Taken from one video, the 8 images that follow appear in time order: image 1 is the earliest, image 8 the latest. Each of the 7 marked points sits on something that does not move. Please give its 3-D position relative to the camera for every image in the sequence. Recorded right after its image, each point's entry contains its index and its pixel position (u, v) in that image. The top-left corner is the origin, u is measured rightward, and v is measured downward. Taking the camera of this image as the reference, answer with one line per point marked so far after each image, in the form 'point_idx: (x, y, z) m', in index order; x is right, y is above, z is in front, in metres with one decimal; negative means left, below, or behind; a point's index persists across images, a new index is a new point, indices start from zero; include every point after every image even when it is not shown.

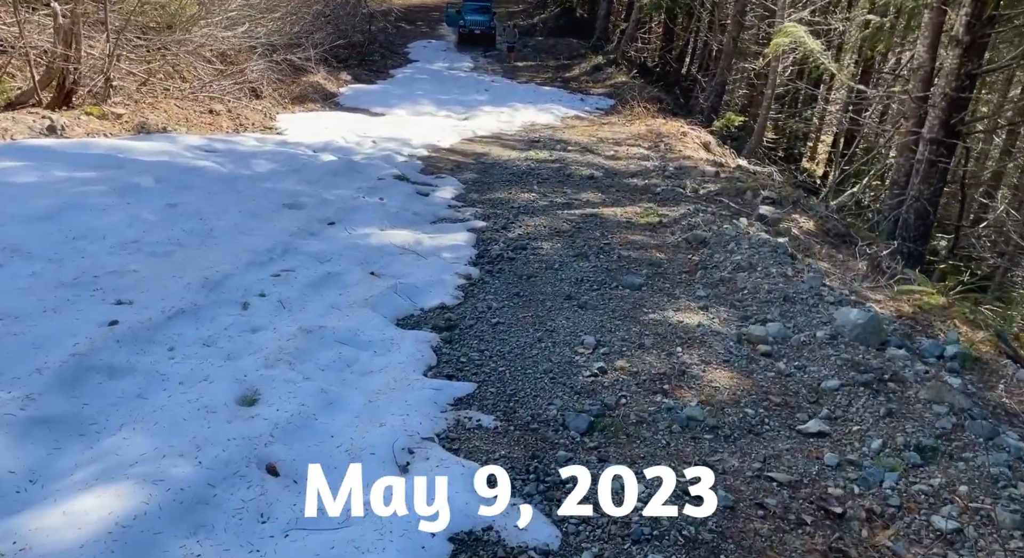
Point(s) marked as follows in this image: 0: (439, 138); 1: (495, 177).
0: (-1.5, +2.7, +15.3) m
1: (-0.4, +1.5, +11.9) m
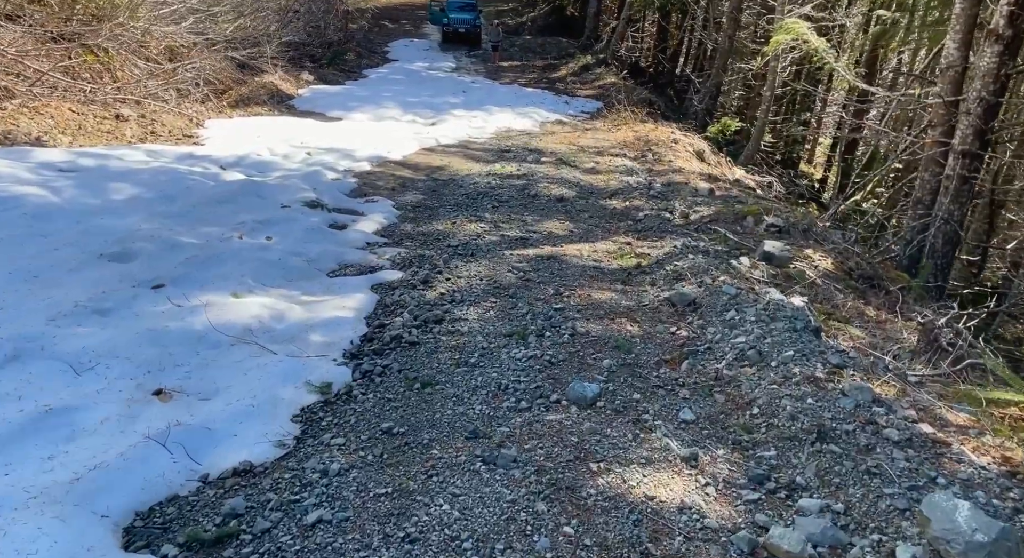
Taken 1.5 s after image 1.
0: (-2.1, +2.2, +13.3) m
1: (-0.9, +1.0, +9.9) m
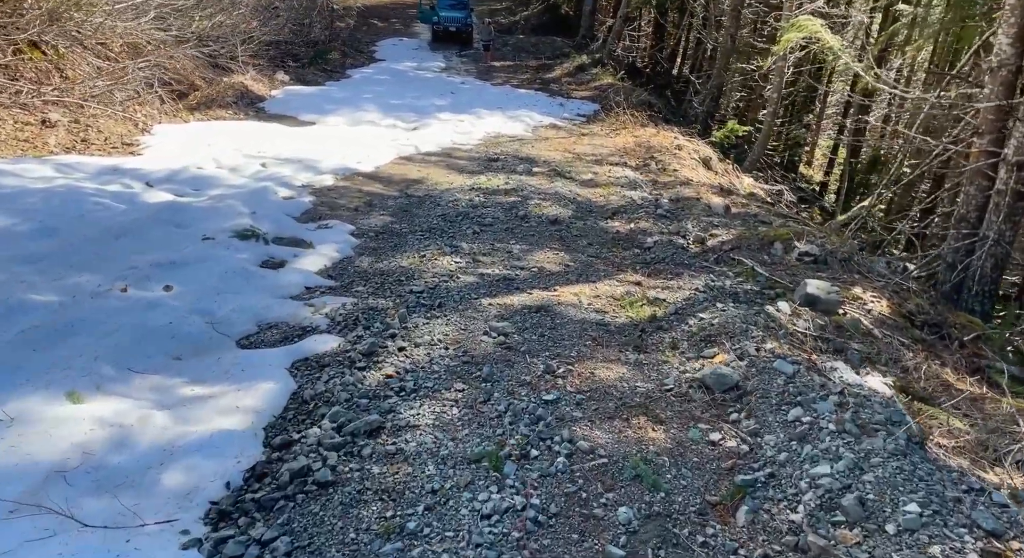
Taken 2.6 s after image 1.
0: (-2.3, +1.8, +11.7) m
1: (-1.1, +0.6, +8.3) m
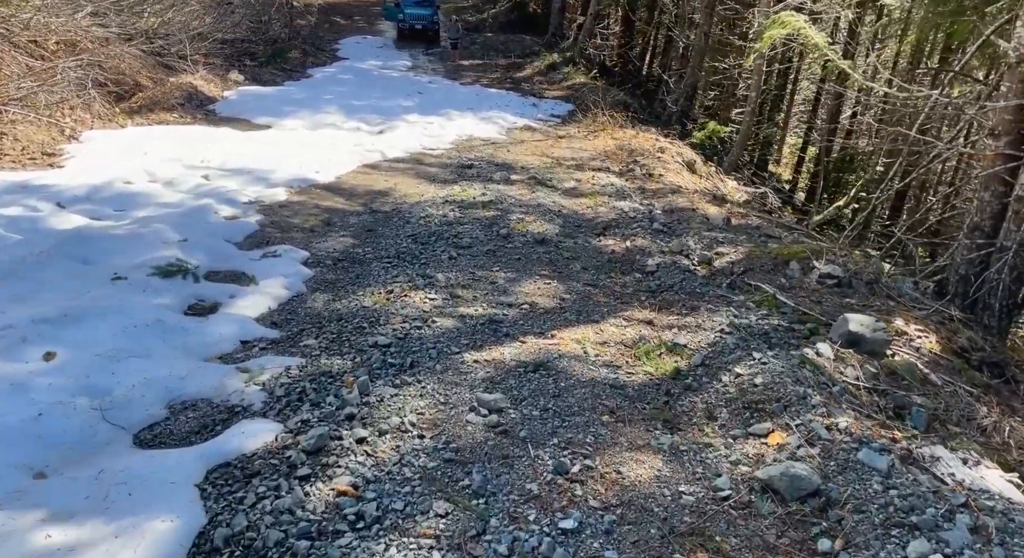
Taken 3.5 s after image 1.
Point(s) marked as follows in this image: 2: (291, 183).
0: (-2.6, +1.5, +10.5) m
1: (-1.3, +0.3, +7.2) m
2: (-2.5, +1.1, +9.0) m
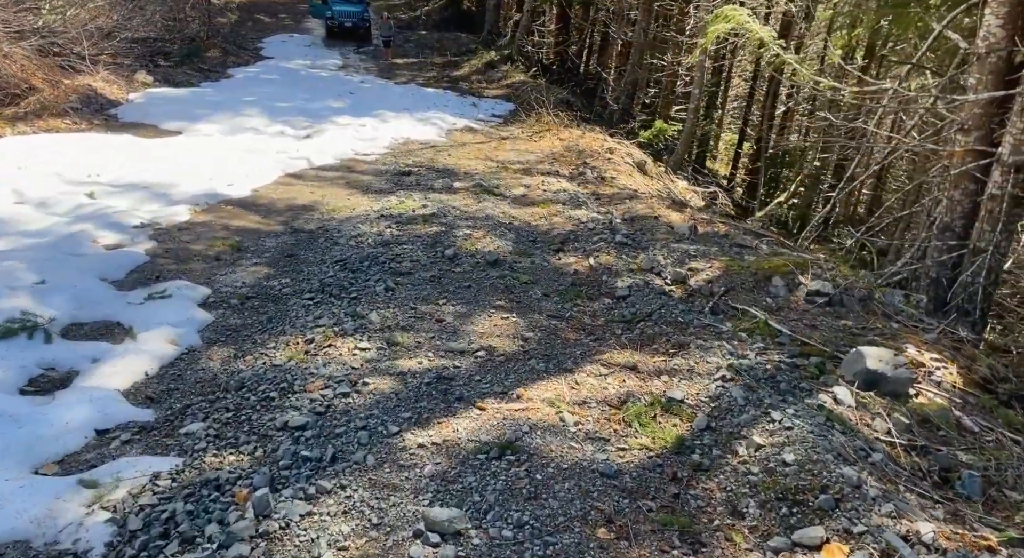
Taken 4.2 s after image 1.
0: (-3.3, +1.2, +9.3) m
1: (-1.7, 0.0, +6.0) m
2: (-3.1, +0.8, +7.7) m
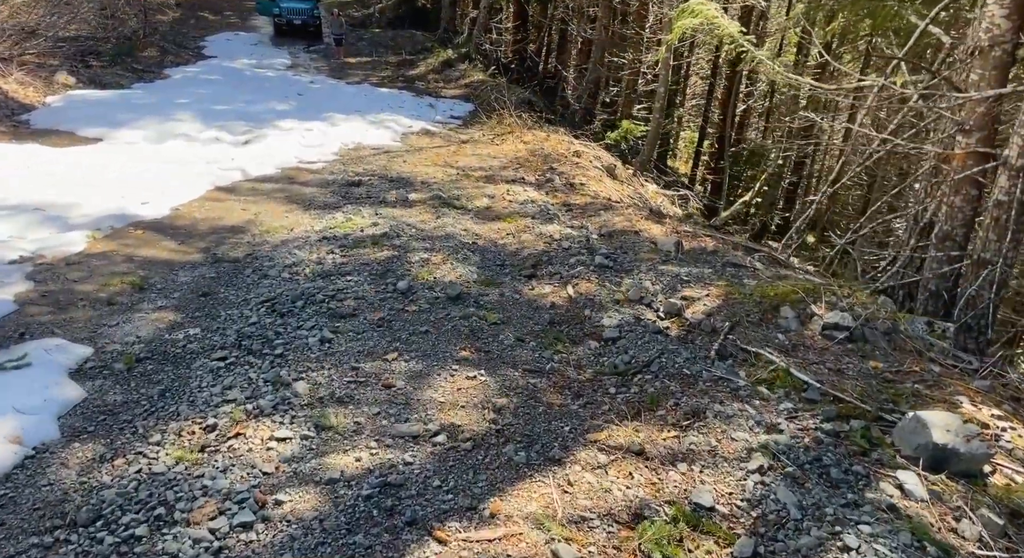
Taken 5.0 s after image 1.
0: (-3.7, +0.9, +8.1) m
1: (-1.9, -0.2, +4.9) m
2: (-3.4, +0.5, +6.5) m
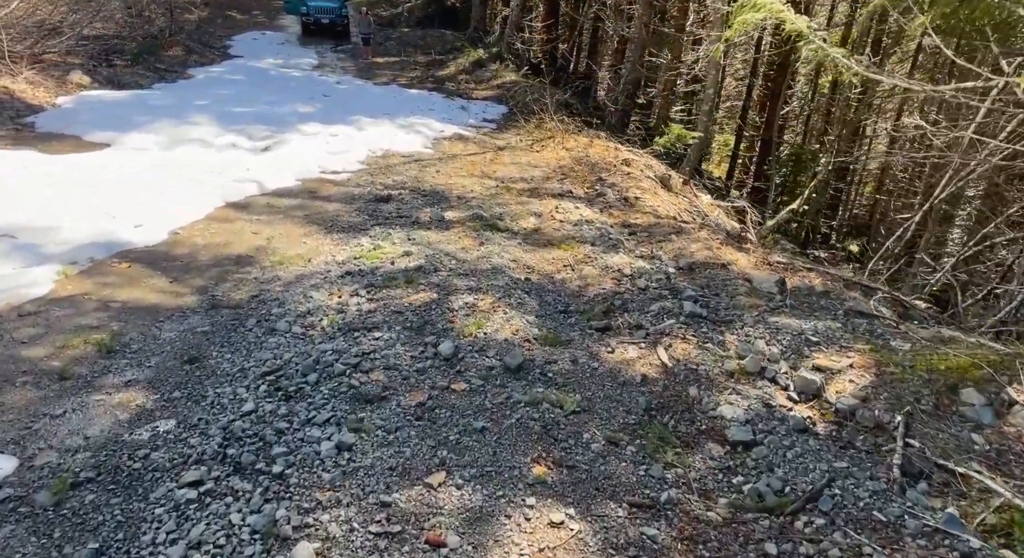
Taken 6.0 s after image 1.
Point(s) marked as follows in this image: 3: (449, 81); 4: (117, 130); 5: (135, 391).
0: (-3.1, +0.5, +6.8) m
1: (-1.5, -0.6, +3.5) m
2: (-2.9, +0.1, +5.2) m
3: (-1.5, +4.9, +19.7) m
4: (-5.9, +2.2, +11.9) m
5: (-1.8, -0.5, +3.7) m
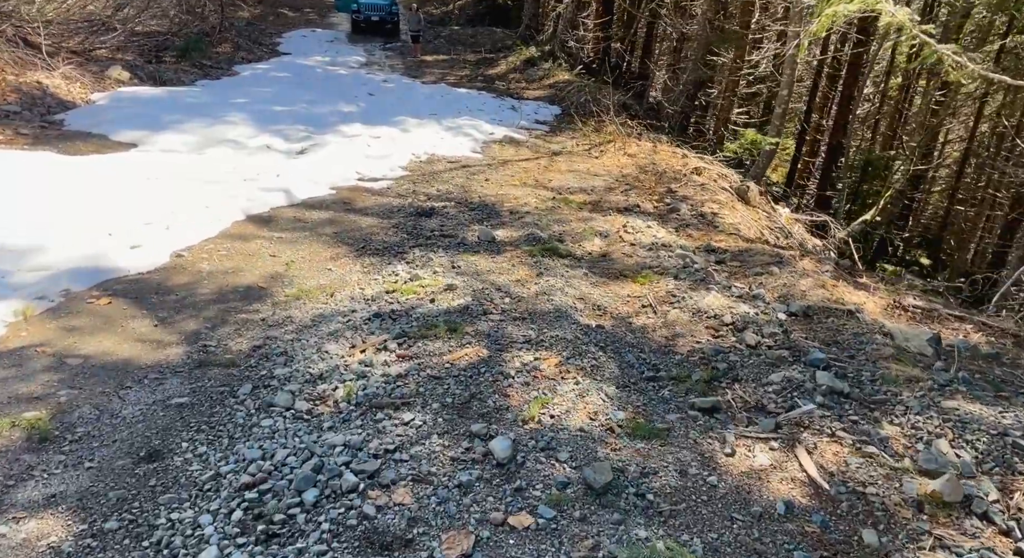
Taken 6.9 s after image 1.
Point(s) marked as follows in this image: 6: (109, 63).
0: (-2.7, +0.3, +5.6) m
1: (-1.2, -0.9, +2.3) m
2: (-2.5, -0.1, +4.0) m
3: (-0.2, +4.6, +18.4) m
4: (-5.1, +2.1, +10.8) m
5: (-1.5, -0.8, +2.4) m
6: (-7.3, +3.8, +14.0) m
